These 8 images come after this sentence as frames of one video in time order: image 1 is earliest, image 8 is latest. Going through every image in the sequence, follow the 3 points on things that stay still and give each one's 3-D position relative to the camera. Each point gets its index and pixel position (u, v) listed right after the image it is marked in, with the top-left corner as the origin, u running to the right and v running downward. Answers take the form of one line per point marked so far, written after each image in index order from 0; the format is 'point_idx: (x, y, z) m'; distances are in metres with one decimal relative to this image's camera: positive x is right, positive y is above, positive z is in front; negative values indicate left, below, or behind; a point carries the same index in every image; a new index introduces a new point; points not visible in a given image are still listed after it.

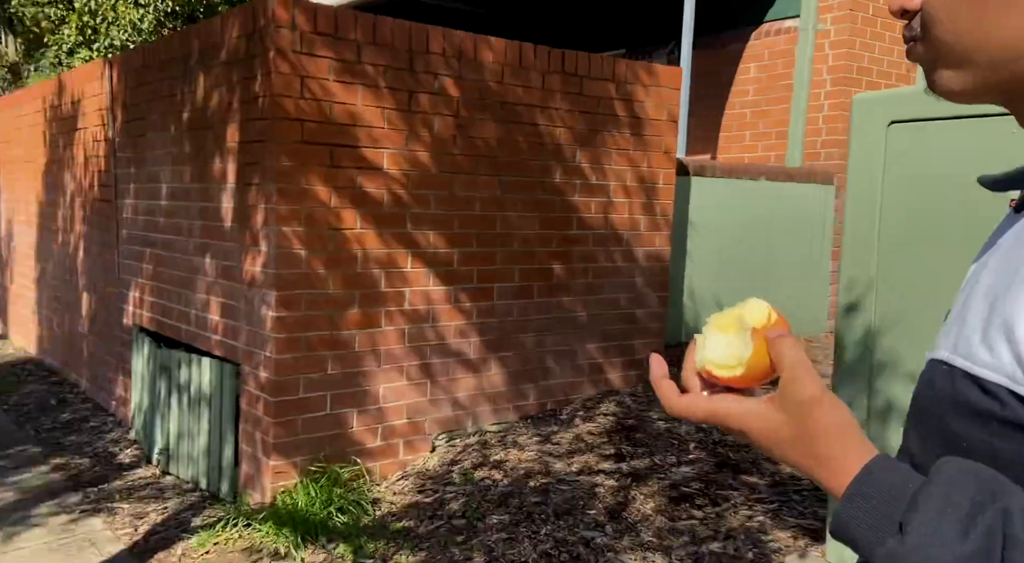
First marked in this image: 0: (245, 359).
0: (-1.3, -0.4, +4.2) m
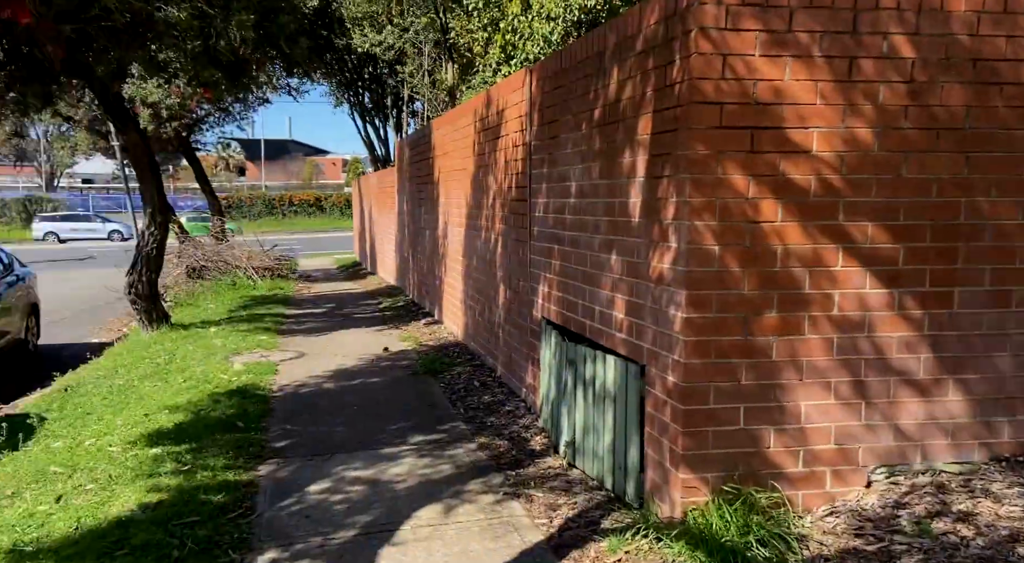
0: (+0.6, -0.4, +4.0) m
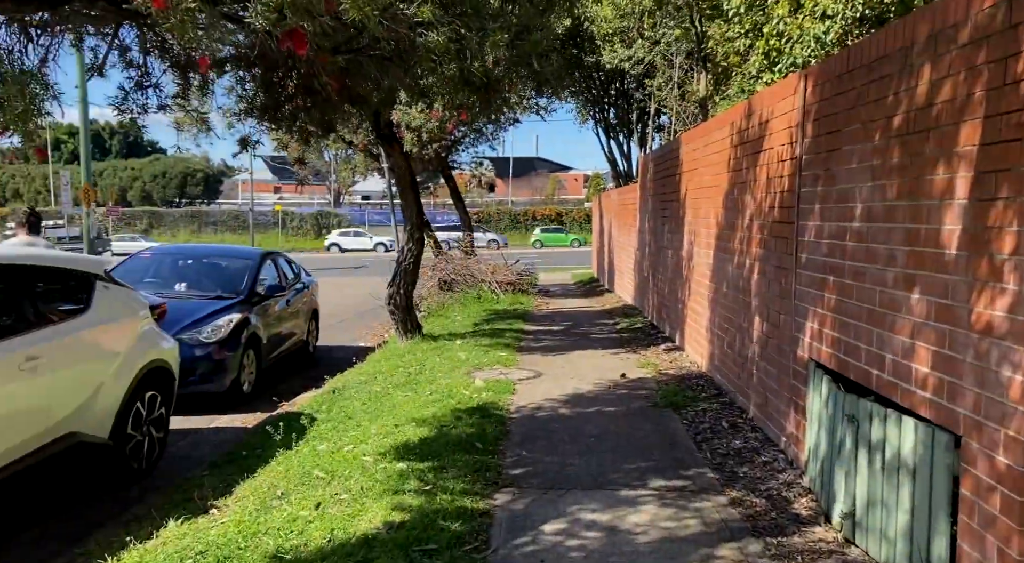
0: (+1.7, -0.5, +3.2) m
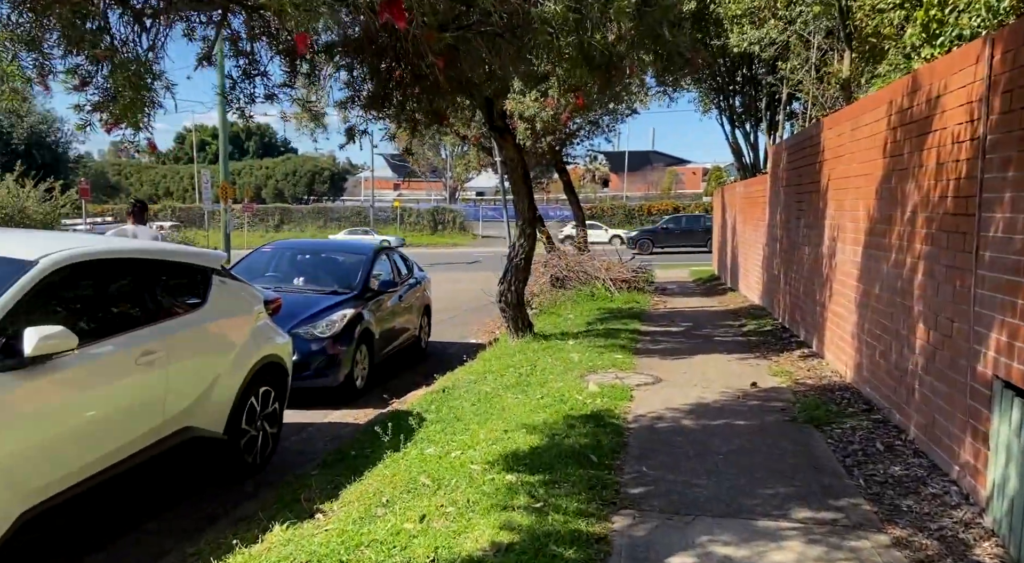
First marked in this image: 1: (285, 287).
0: (+2.1, -0.6, +2.5) m
1: (-2.8, -0.1, +10.9) m
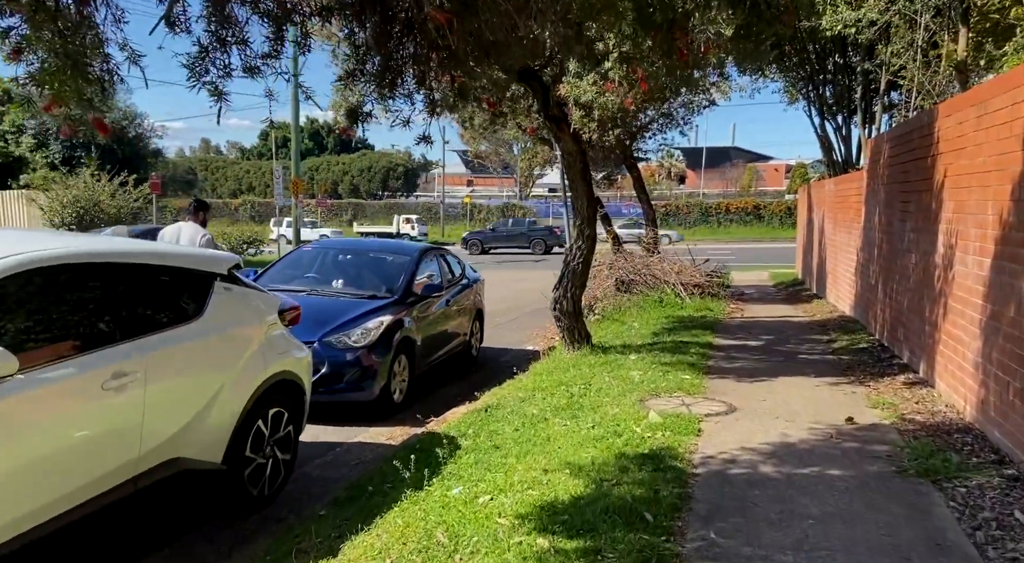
0: (+2.0, -0.7, +1.2) m
1: (-2.2, -0.1, +10.1) m
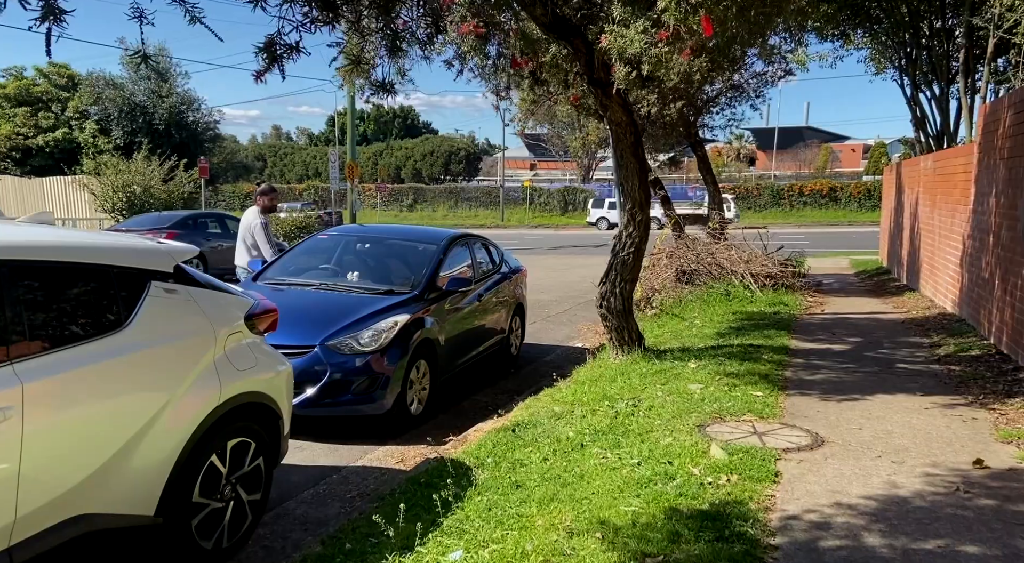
0: (+1.7, -0.8, -0.3) m
1: (-1.8, 0.0, +8.8) m
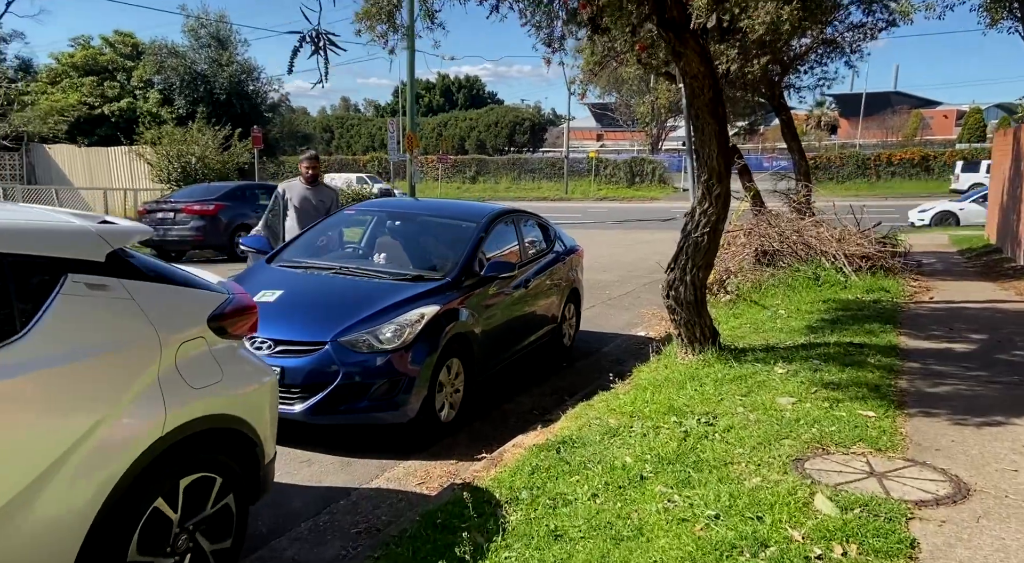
0: (+1.4, -0.9, -1.7) m
1: (-1.3, +0.2, +7.6) m
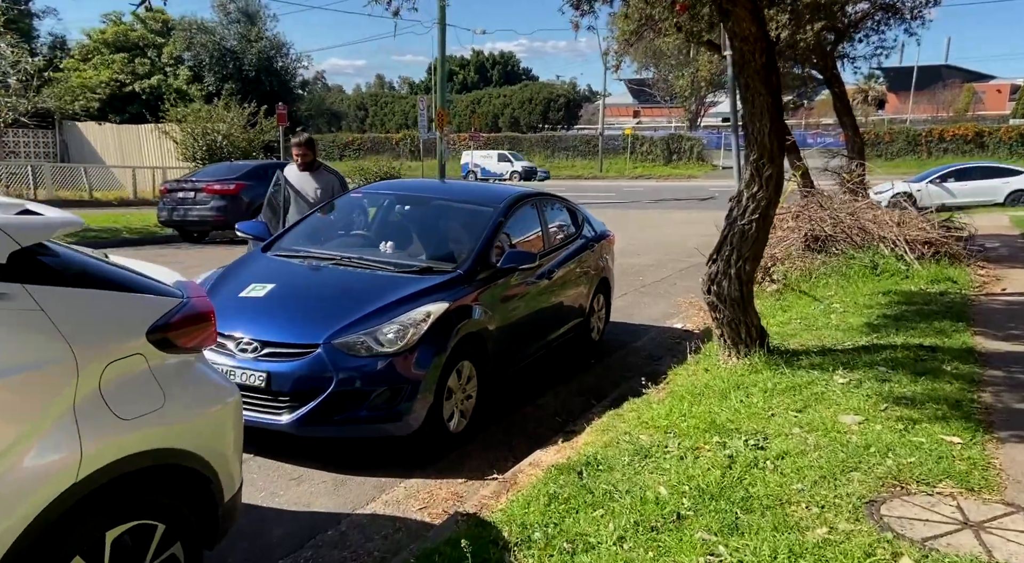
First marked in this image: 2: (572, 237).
0: (+1.2, -1.1, -2.5) m
1: (-1.2, +0.2, +6.9) m
2: (+0.6, +0.4, +8.4) m
